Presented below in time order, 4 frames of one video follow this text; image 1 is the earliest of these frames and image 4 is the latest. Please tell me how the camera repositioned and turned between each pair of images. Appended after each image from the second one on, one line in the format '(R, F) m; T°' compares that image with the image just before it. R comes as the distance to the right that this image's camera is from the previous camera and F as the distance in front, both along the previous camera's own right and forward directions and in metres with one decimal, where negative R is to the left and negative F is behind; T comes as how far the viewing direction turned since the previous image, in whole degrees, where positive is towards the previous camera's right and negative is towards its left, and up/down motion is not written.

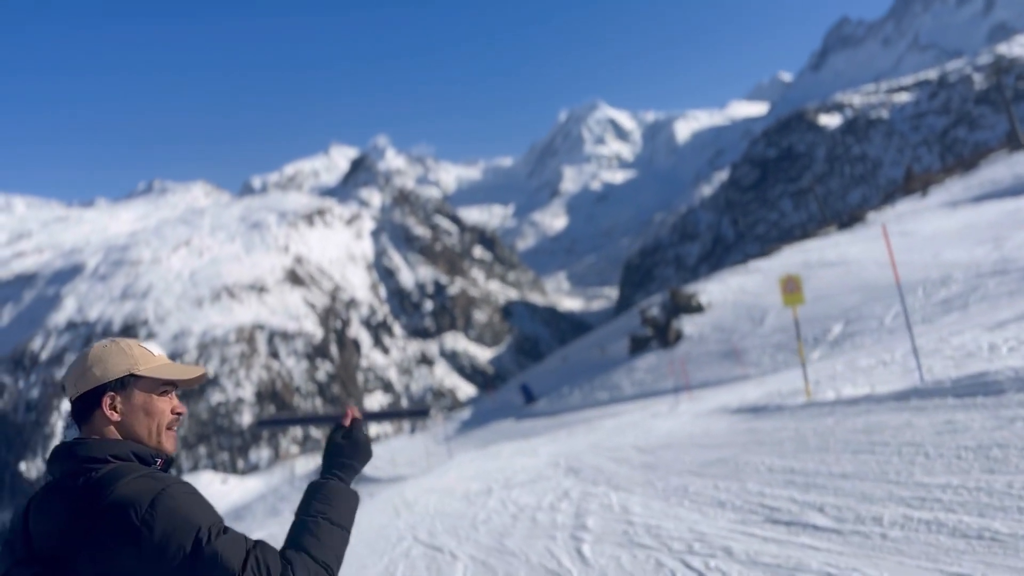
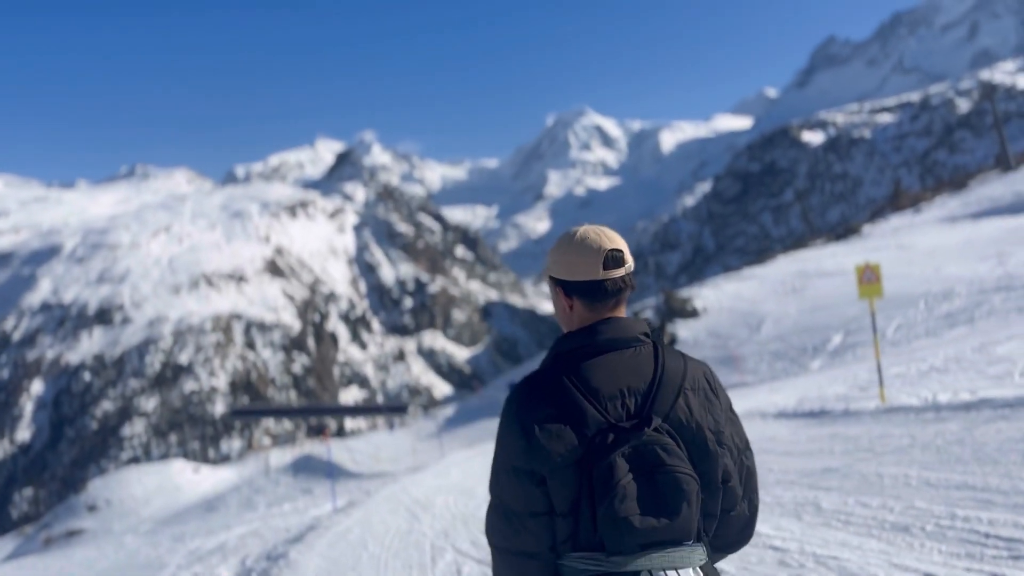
(-0.7, +1.3) m; +1°
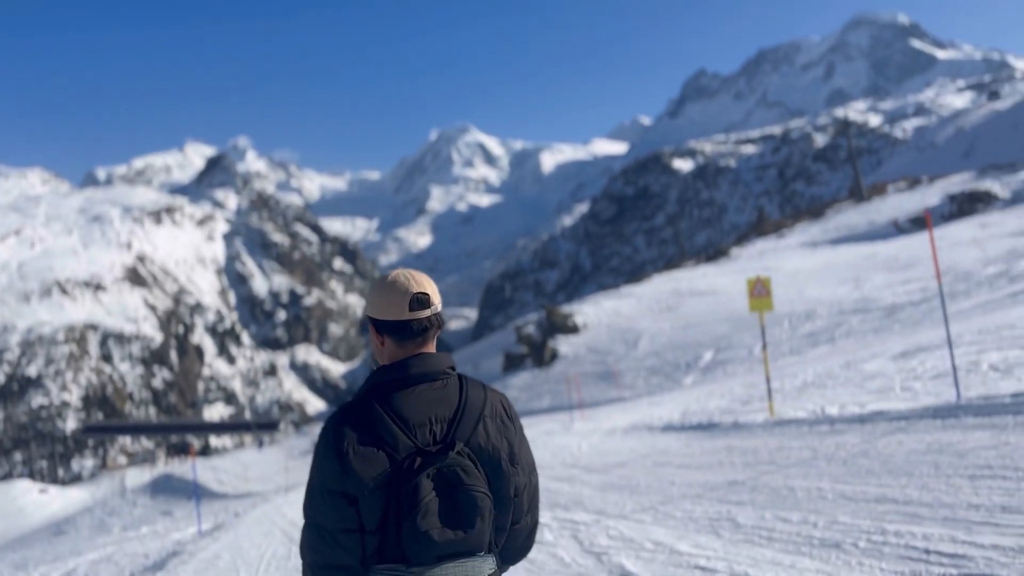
(-0.1, +0.4) m; +8°
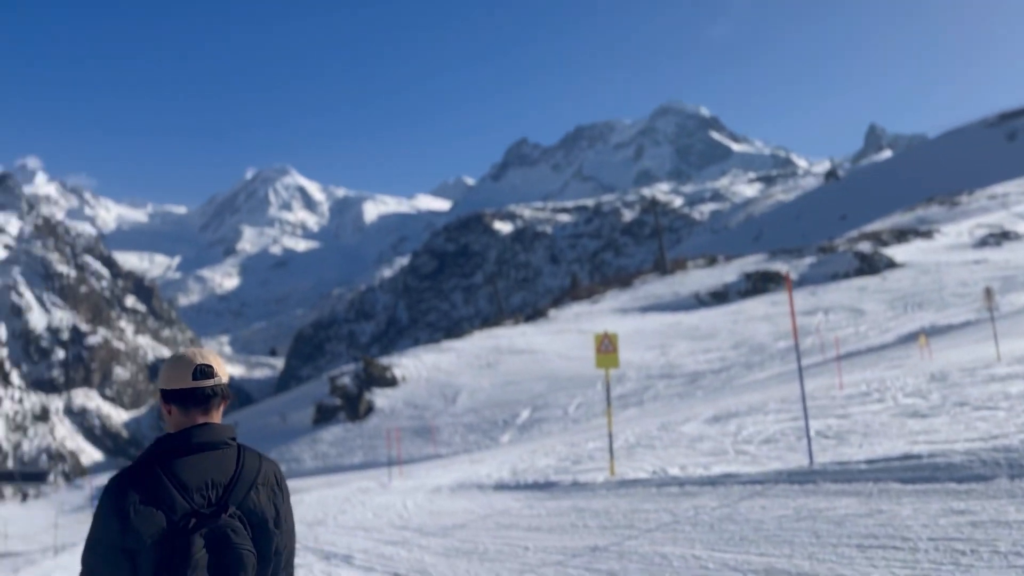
(-0.3, +0.6) m; +12°
